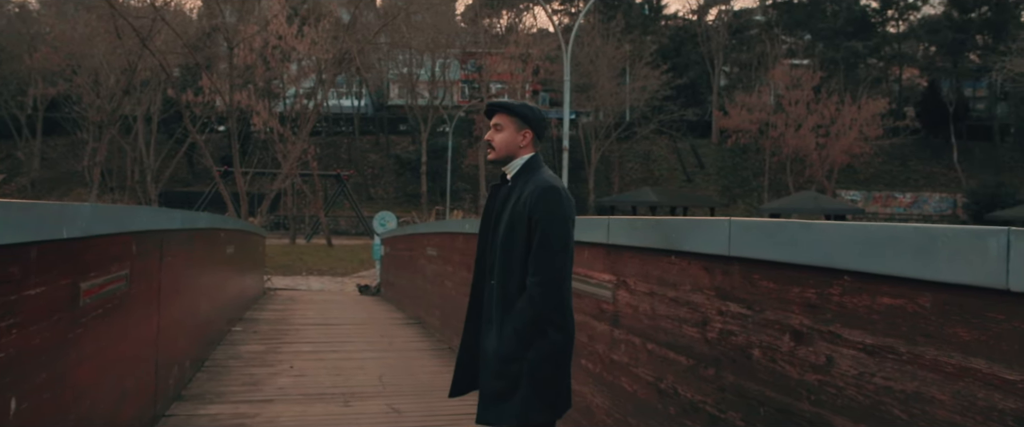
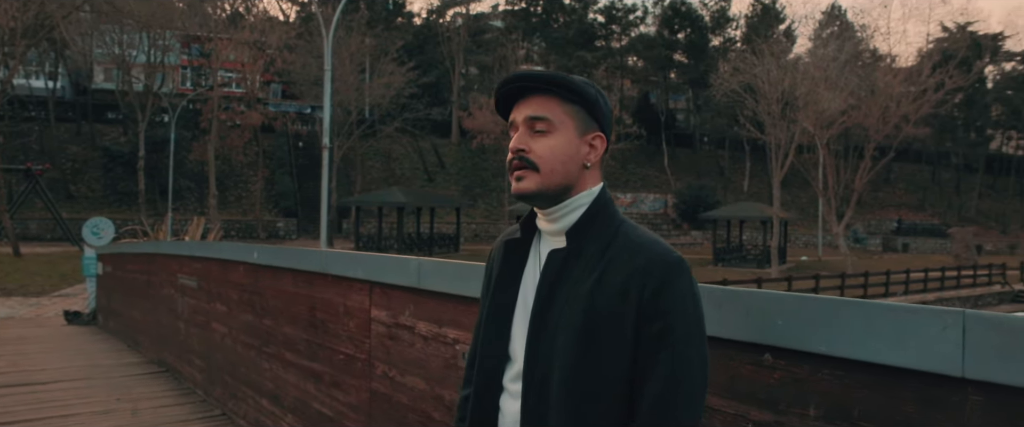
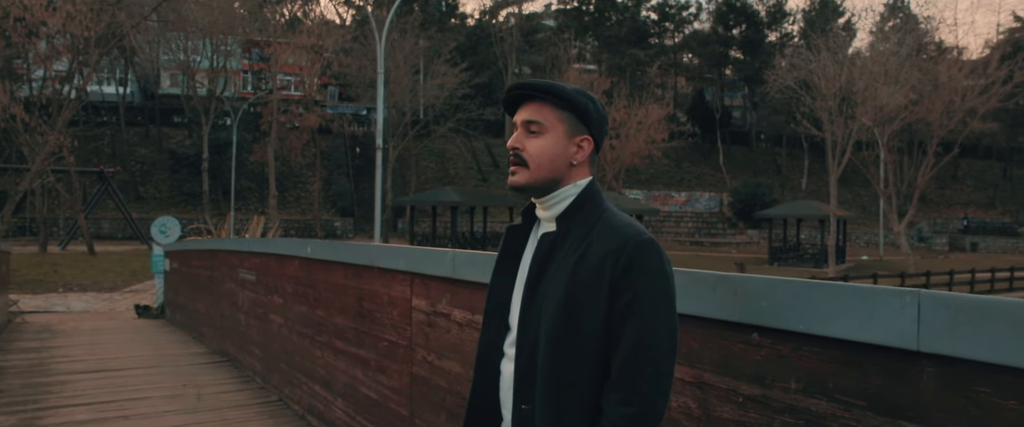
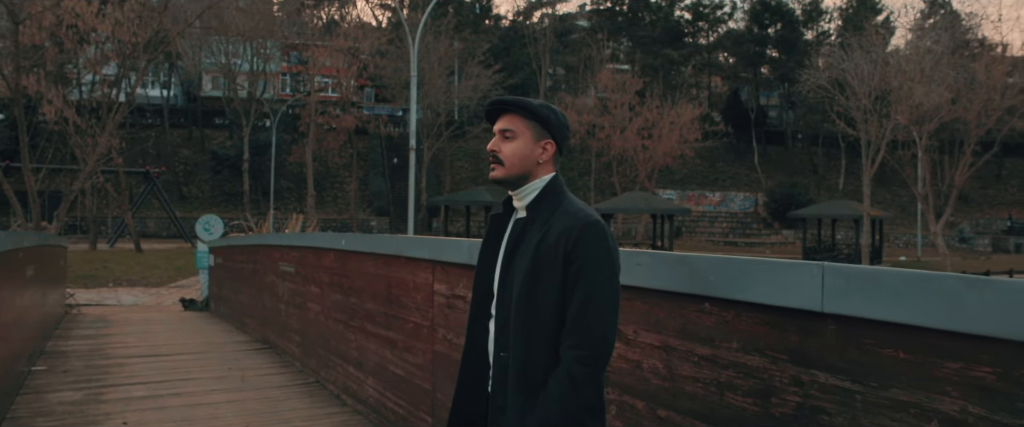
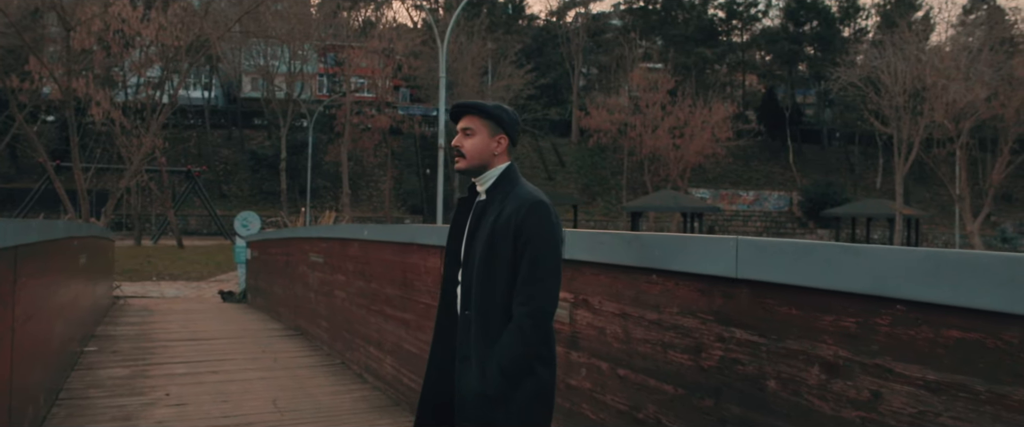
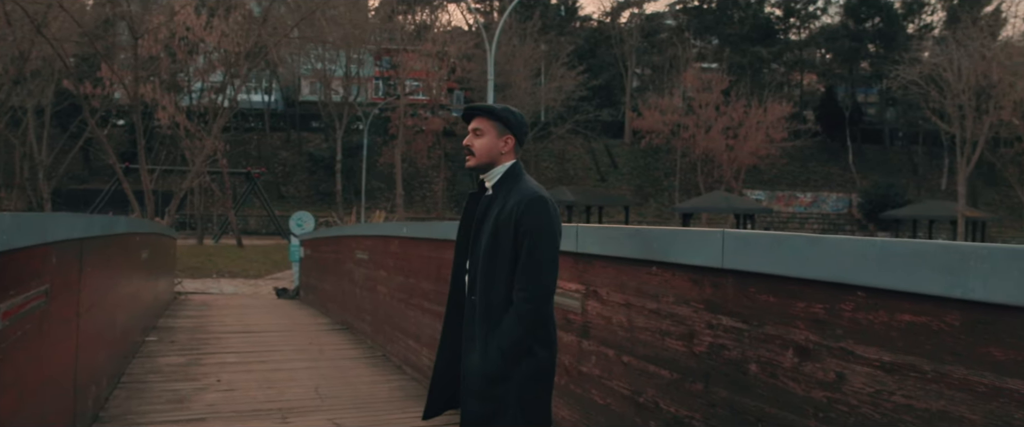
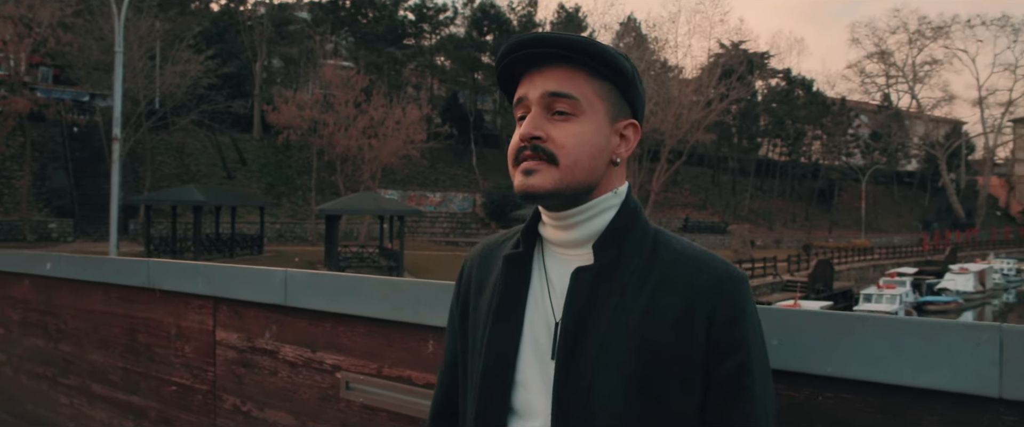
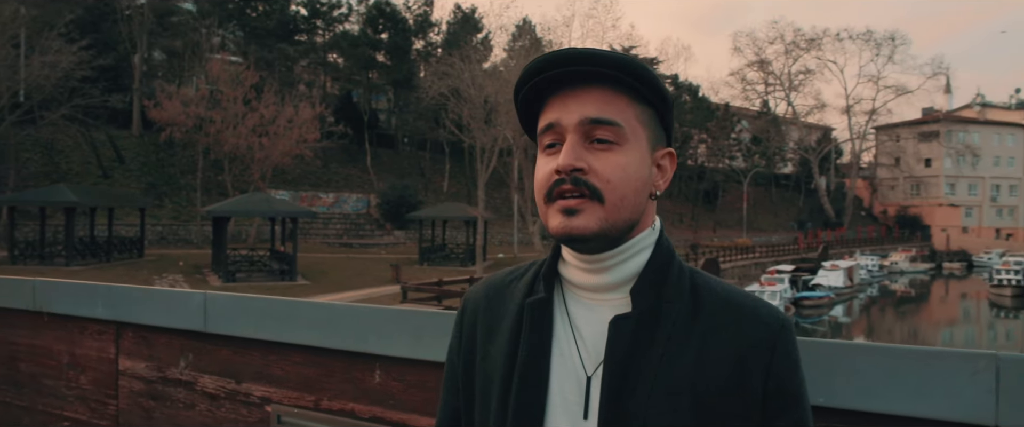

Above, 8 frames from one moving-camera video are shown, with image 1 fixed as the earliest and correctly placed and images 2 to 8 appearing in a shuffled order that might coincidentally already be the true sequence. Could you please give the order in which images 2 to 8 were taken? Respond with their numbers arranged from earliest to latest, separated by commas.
6, 5, 4, 3, 2, 7, 8
